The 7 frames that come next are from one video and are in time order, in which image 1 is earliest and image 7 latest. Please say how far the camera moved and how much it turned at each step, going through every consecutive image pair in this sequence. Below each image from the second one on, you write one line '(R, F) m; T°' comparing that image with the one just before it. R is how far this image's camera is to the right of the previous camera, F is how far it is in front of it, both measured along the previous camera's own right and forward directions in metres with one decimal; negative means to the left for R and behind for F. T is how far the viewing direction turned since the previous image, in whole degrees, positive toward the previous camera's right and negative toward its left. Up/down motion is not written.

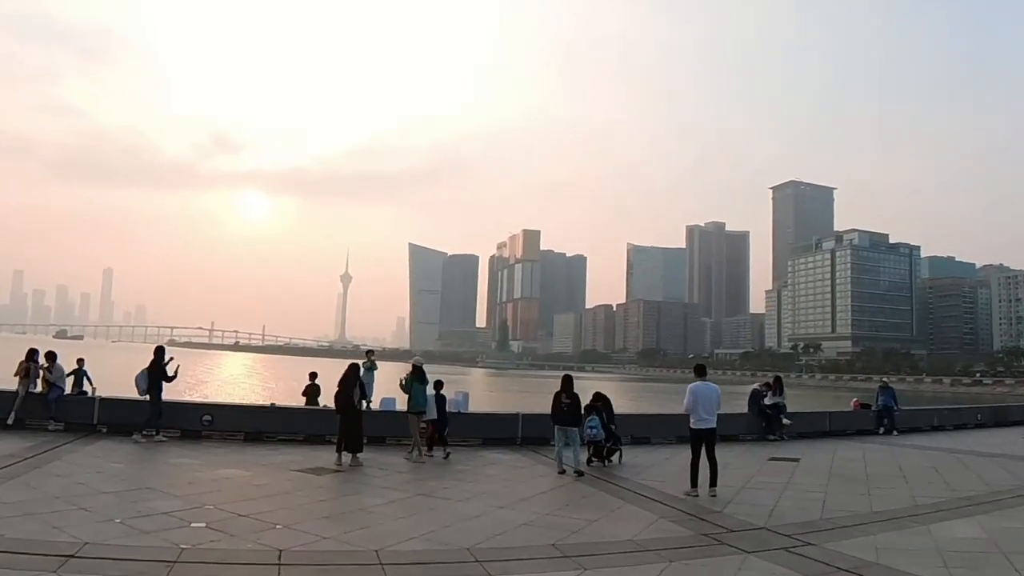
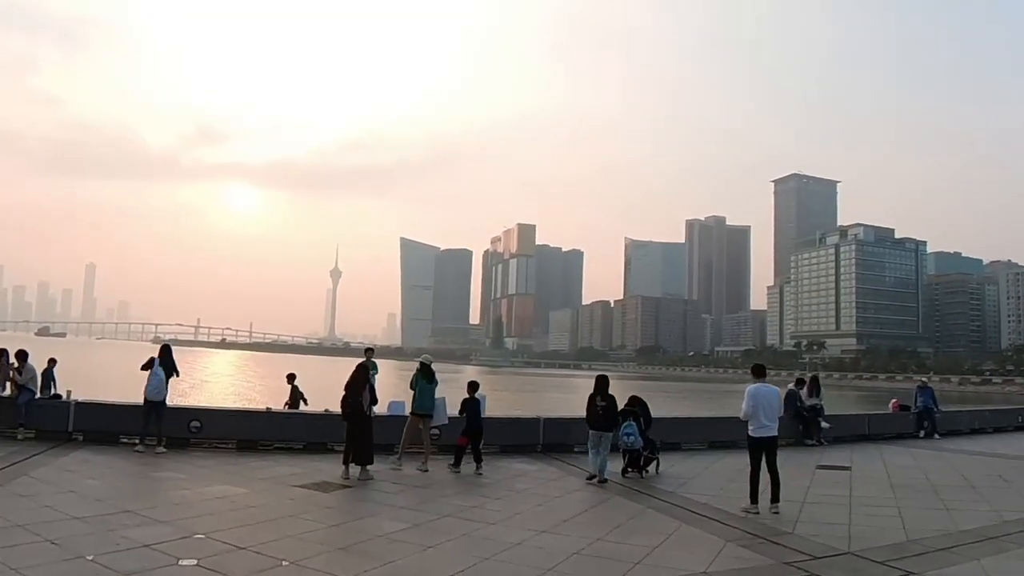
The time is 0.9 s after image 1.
(-0.6, +1.4) m; +1°
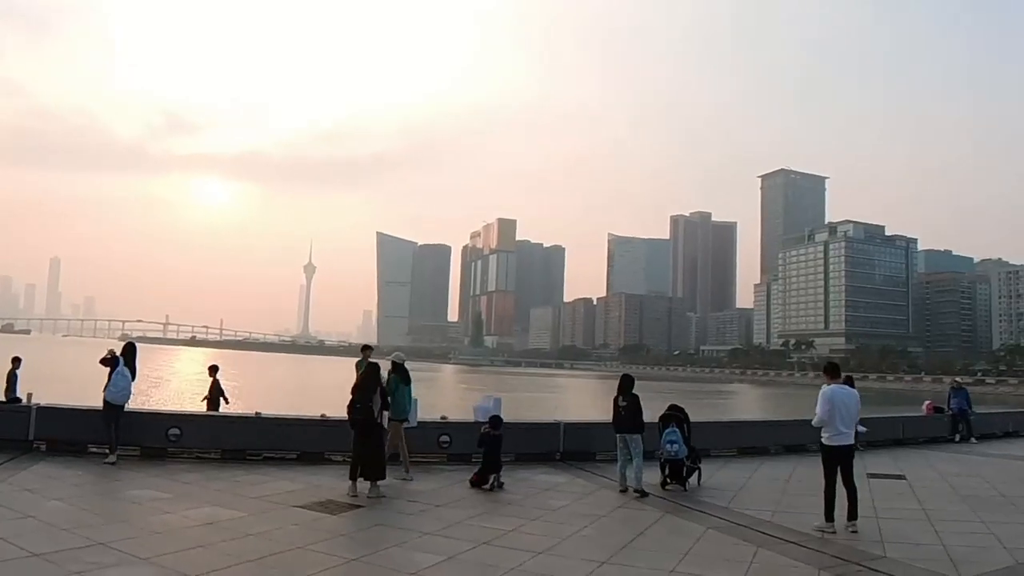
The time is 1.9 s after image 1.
(-0.8, +1.4) m; +2°
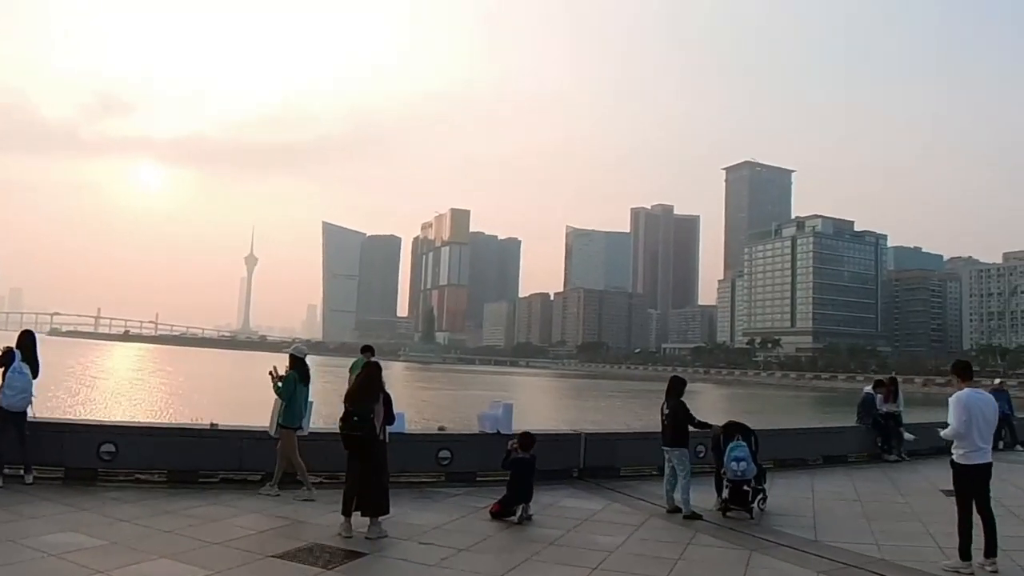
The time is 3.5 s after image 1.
(-1.0, +2.2) m; +5°
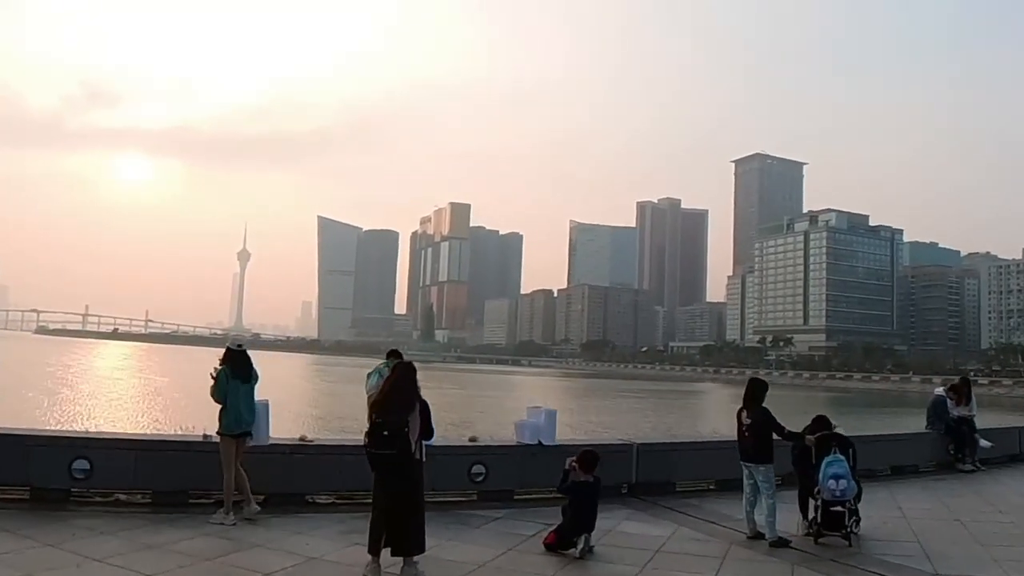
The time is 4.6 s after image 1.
(-0.6, +1.4) m; +1°
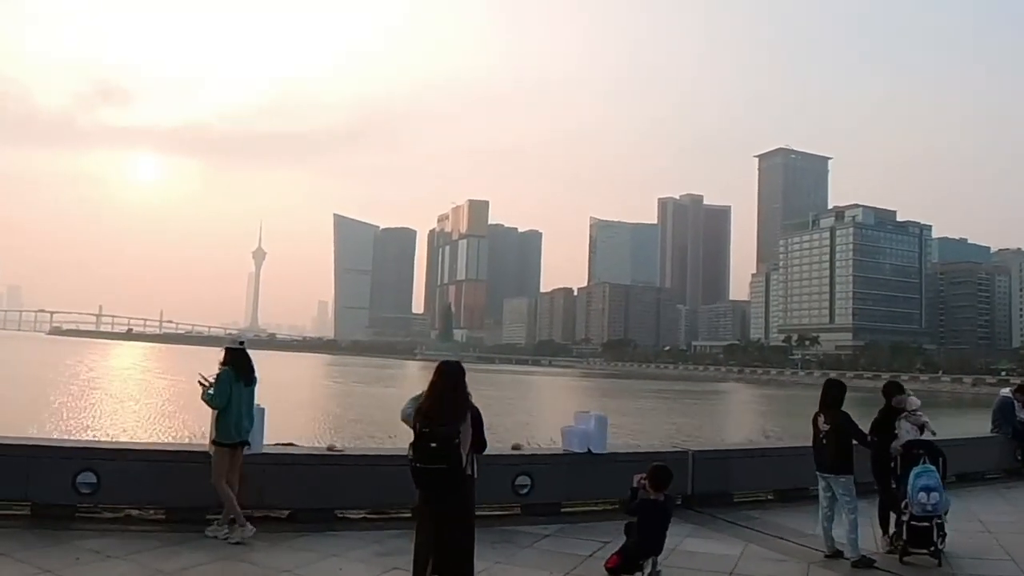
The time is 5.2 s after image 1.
(-0.3, +0.8) m; -1°
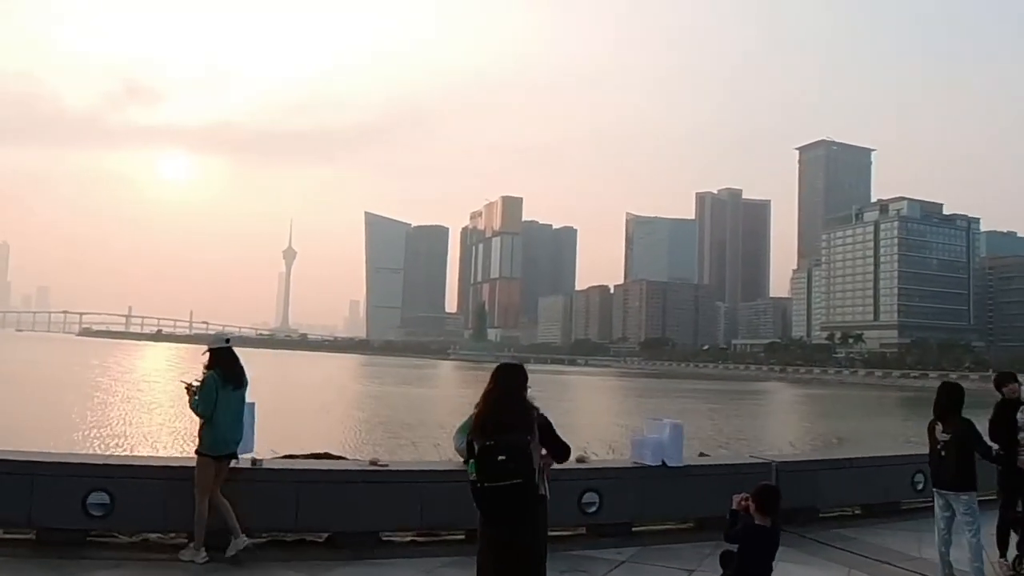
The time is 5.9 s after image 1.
(-0.3, +0.9) m; -2°
